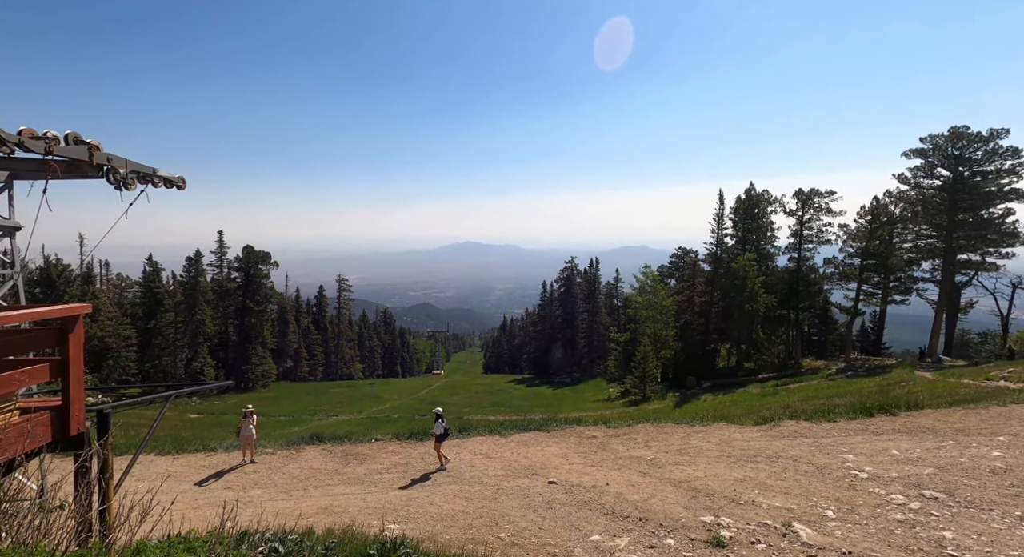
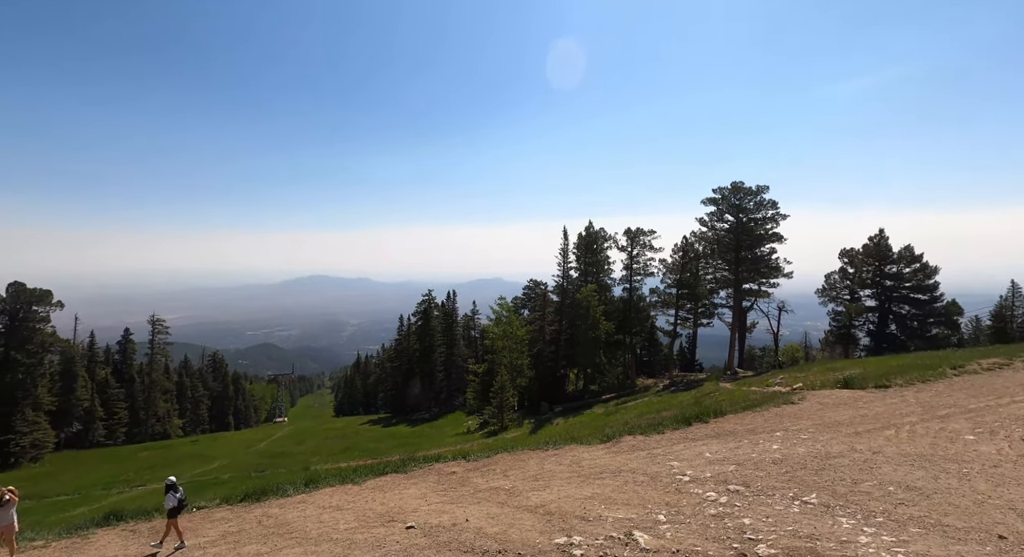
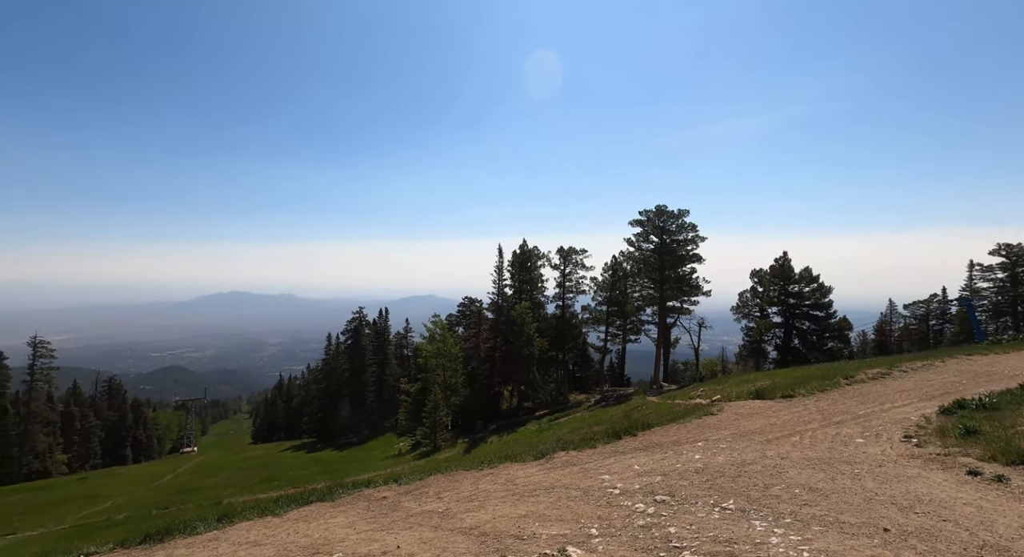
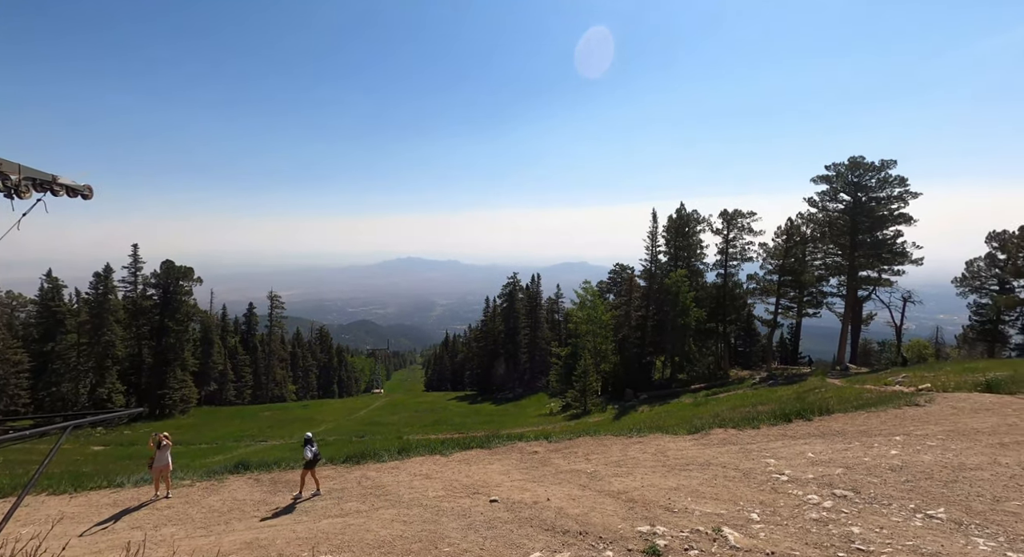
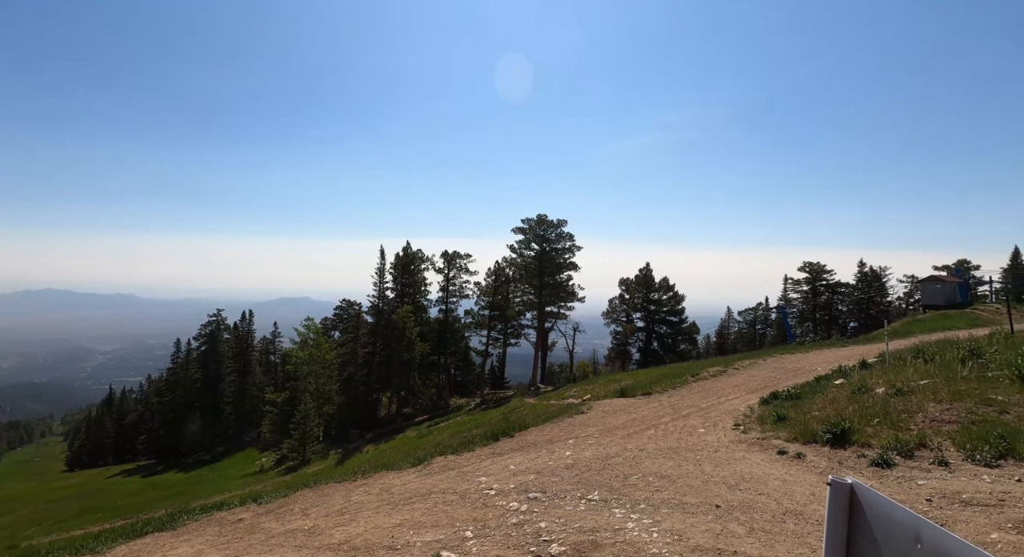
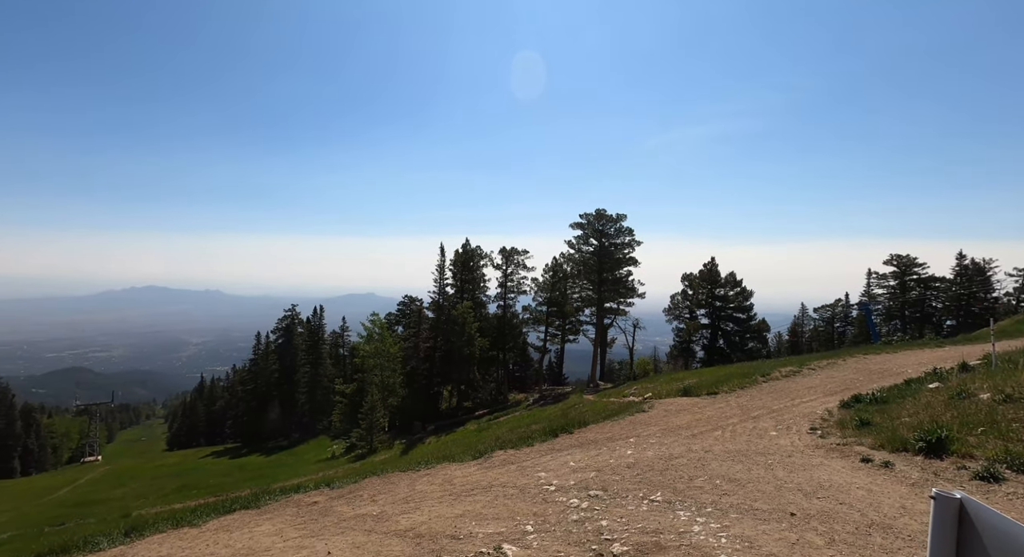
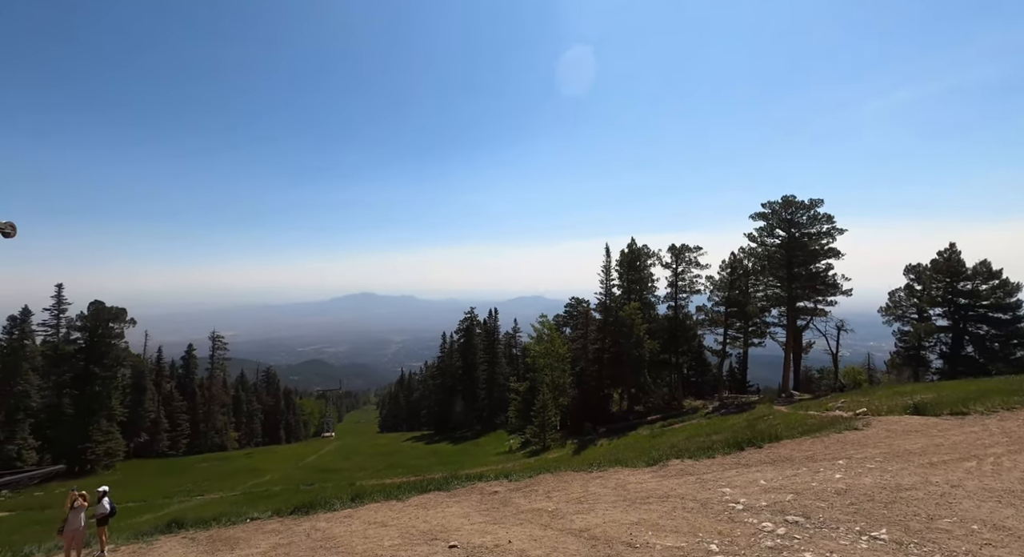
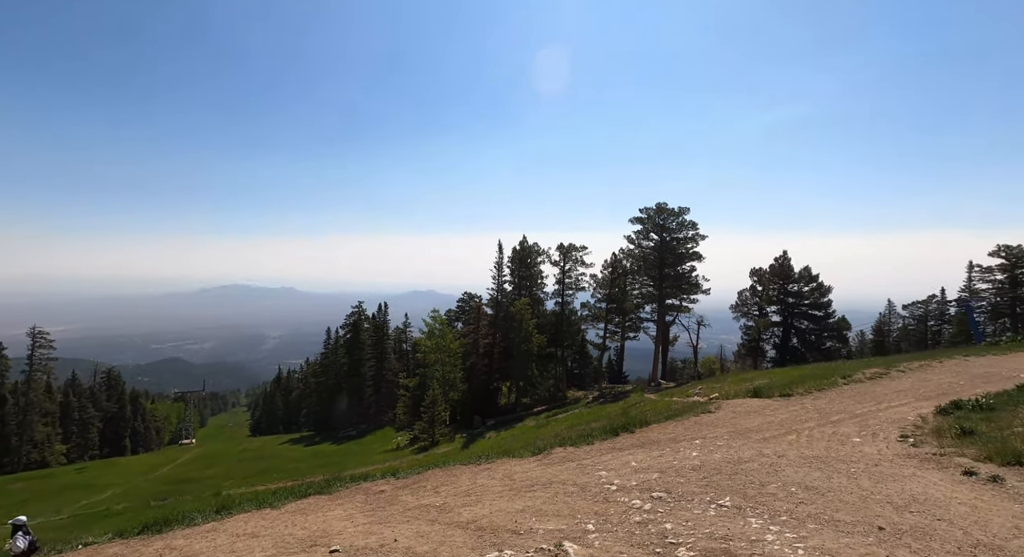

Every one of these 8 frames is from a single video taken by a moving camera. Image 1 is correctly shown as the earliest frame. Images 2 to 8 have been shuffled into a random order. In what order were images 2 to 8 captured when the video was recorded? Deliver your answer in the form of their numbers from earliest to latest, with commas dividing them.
4, 2, 8, 5, 6, 3, 7
